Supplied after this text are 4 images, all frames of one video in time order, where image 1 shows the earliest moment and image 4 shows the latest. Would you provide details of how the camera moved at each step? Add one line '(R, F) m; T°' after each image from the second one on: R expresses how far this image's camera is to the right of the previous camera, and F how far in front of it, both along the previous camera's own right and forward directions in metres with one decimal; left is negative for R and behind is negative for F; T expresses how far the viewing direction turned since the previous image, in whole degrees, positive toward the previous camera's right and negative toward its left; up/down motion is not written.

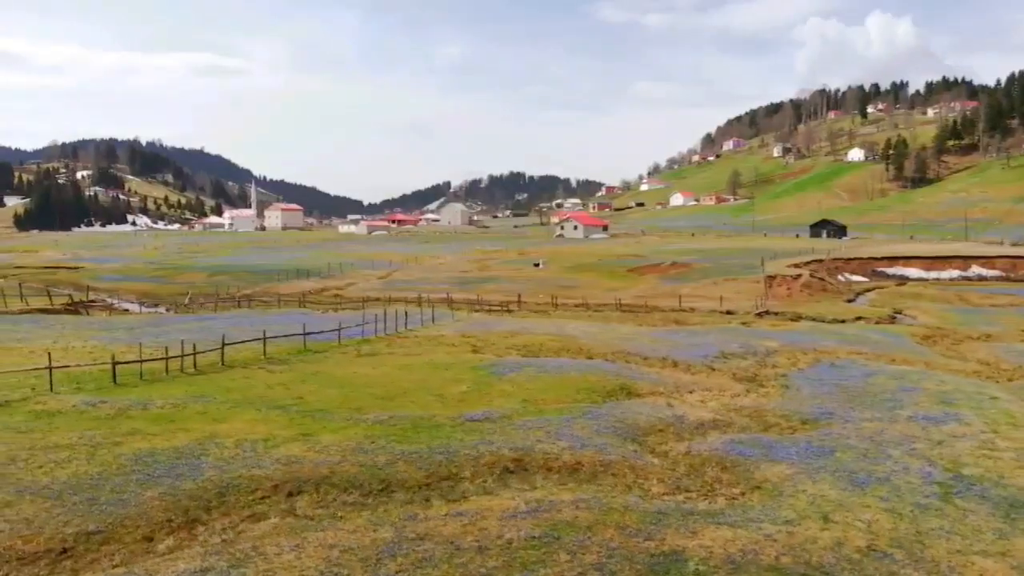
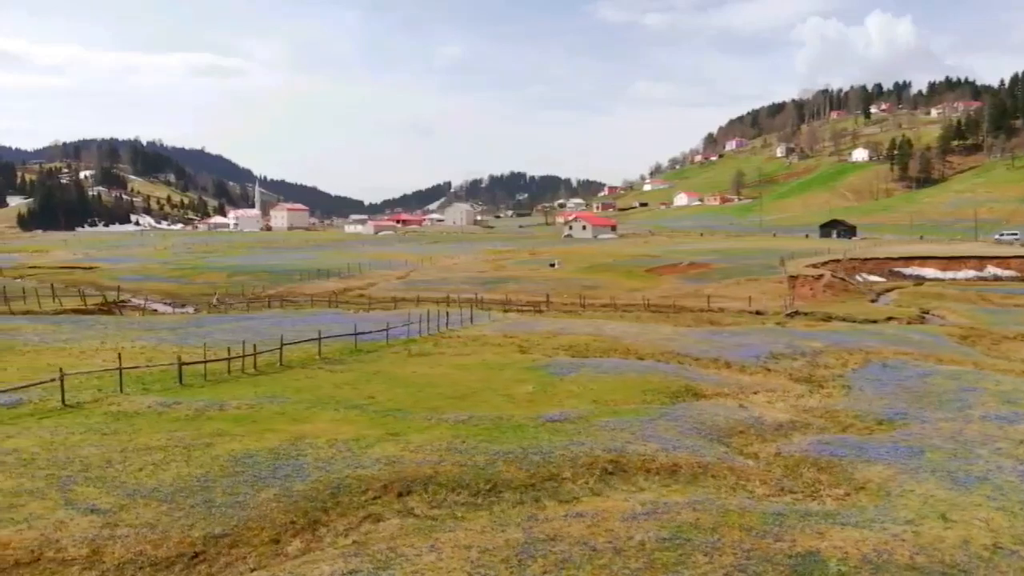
(-3.0, 0.0) m; 0°
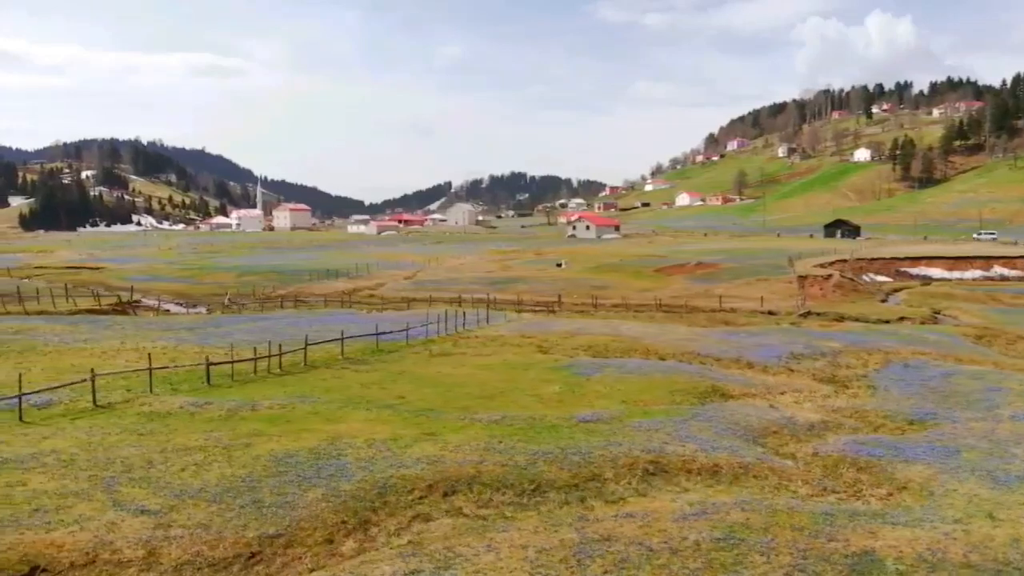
(-1.3, 0.0) m; 0°
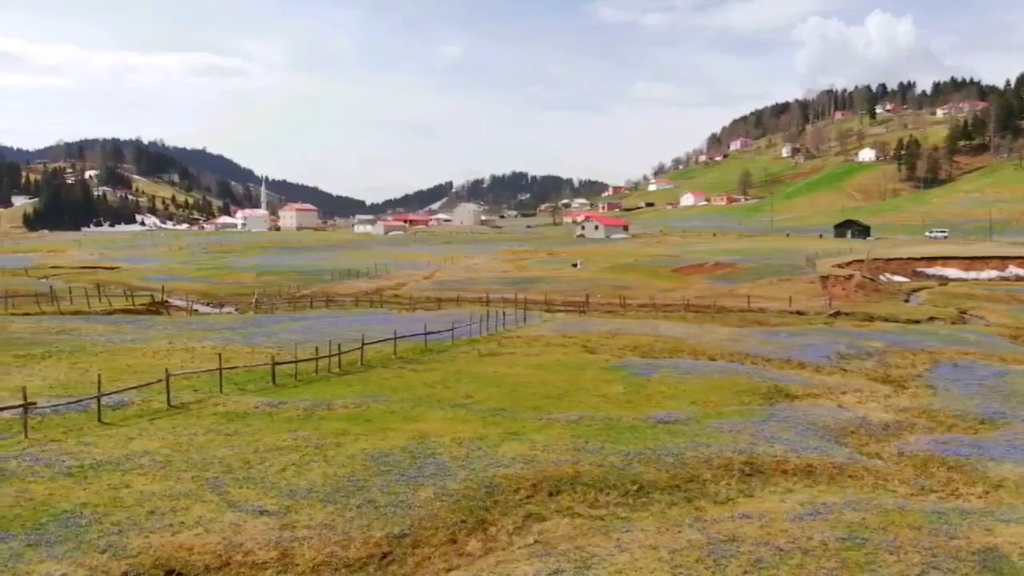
(-2.9, -0.1) m; 0°
